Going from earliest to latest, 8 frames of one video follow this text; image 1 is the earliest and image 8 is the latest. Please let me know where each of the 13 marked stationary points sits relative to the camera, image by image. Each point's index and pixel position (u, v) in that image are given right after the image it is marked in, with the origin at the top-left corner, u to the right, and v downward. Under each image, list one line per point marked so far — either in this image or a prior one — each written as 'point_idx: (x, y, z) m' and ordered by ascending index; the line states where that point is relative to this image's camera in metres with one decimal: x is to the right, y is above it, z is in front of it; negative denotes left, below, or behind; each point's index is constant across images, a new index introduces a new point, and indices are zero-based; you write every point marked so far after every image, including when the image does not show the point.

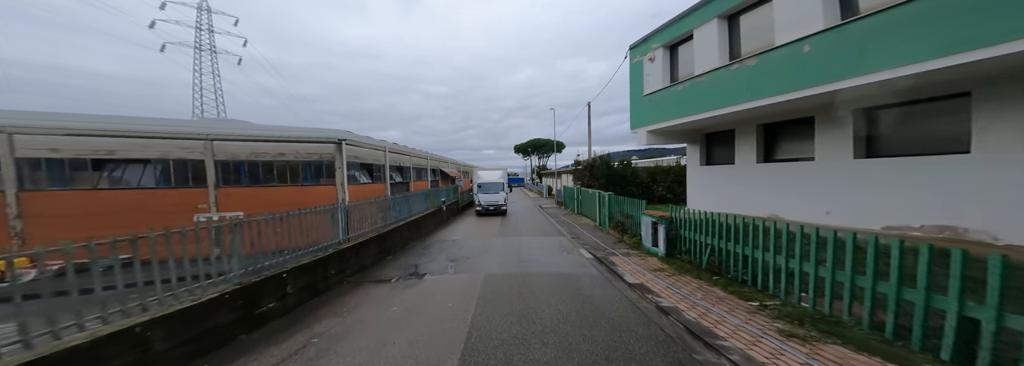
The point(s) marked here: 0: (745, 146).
0: (+6.1, +0.9, +6.4) m
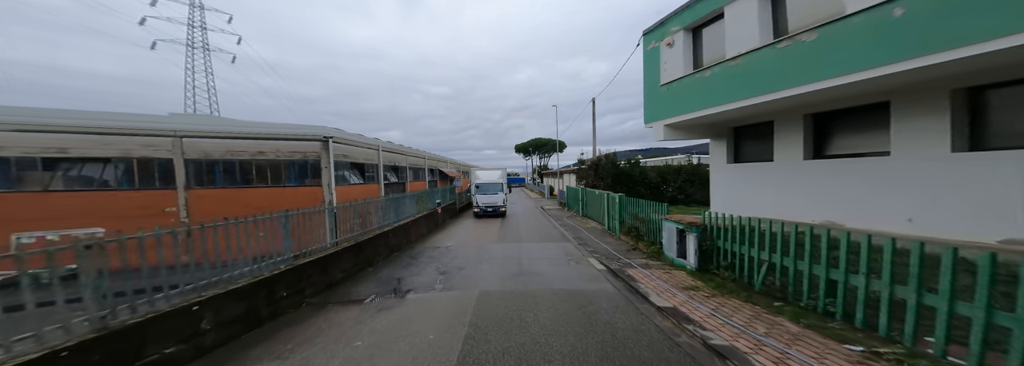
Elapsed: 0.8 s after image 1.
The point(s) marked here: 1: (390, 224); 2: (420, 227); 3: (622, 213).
0: (+6.1, +1.0, +5.4) m
1: (-4.0, -1.4, +8.0) m
2: (-3.8, -1.8, +10.0) m
3: (+3.9, -1.1, +8.4) m
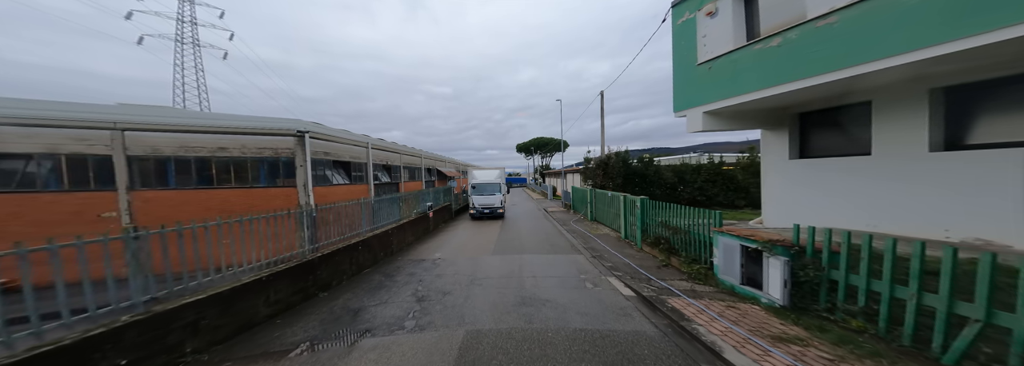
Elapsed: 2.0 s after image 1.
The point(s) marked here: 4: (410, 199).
0: (+6.1, +1.0, +4.0) m
1: (-4.0, -1.4, +6.6) m
2: (-3.8, -1.8, +8.6) m
3: (+3.9, -1.1, +6.9) m
4: (-4.3, -0.7, +10.2) m
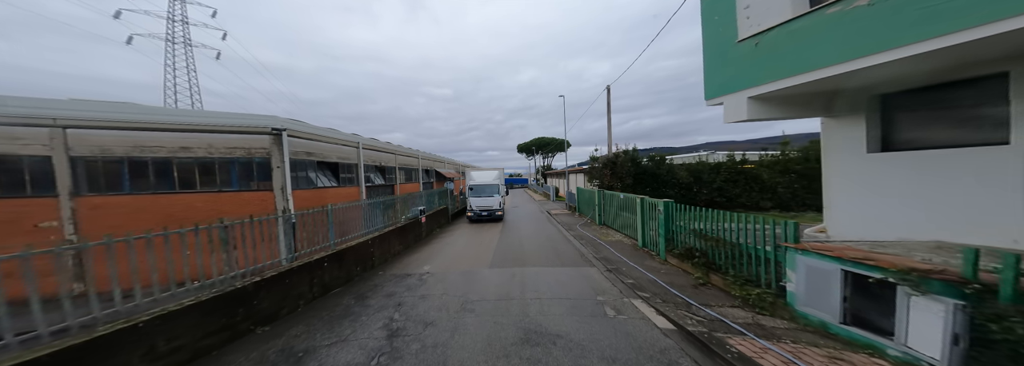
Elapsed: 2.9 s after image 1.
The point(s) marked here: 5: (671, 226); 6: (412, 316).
0: (+6.1, +1.1, +2.9) m
1: (-4.0, -1.4, +5.6) m
2: (-3.8, -1.9, +7.5) m
3: (+3.9, -1.1, +5.8) m
4: (-4.3, -0.8, +9.2) m
5: (+3.9, -1.1, +5.9) m
6: (-1.7, -2.3, +4.1) m
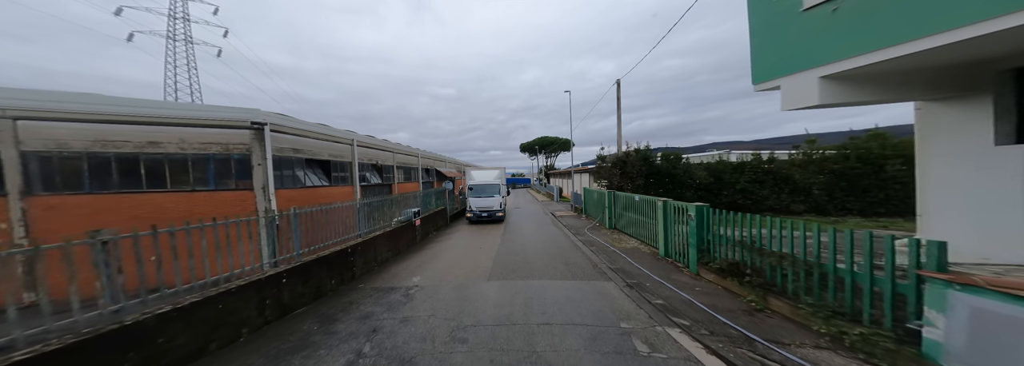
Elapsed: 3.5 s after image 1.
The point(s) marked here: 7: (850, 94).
0: (+6.1, +1.1, +1.9) m
1: (-3.9, -1.4, +4.7) m
2: (-3.7, -1.9, +6.7) m
3: (+3.9, -1.0, +4.9) m
4: (-4.2, -0.8, +8.3) m
5: (+3.9, -1.0, +4.9) m
6: (-1.7, -2.2, +3.3) m
7: (+5.3, +1.5, +3.8) m
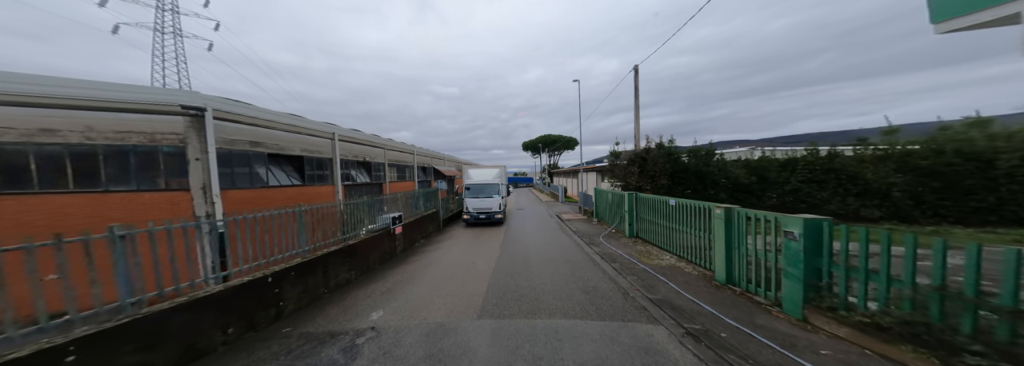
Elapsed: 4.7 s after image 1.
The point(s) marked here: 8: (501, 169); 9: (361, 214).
0: (+6.1, +1.1, 0.0) m
1: (-3.9, -1.3, +3.0) m
2: (-3.7, -1.8, +5.0) m
3: (+3.9, -1.0, +3.1) m
4: (-4.2, -0.7, +6.6) m
5: (+3.9, -1.0, +3.1) m
6: (-1.7, -2.2, +1.5) m
7: (+5.3, +1.5, +2.0) m
8: (-0.6, +1.0, +17.7) m
9: (-4.2, -0.8, +6.7) m
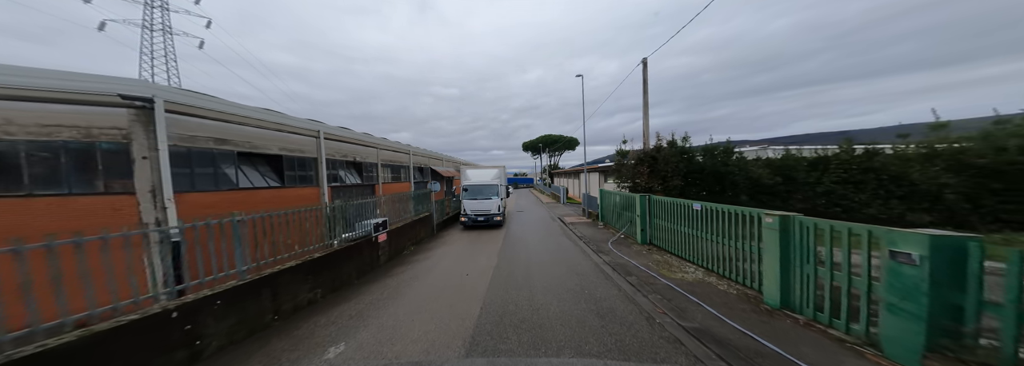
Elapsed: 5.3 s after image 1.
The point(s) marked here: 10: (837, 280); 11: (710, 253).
0: (+6.0, +1.1, -0.9) m
1: (-3.9, -1.4, +2.1) m
2: (-3.7, -1.9, +4.0) m
3: (+3.9, -1.0, +2.1) m
4: (-4.2, -0.8, +5.7) m
5: (+3.9, -1.0, +2.2) m
6: (-1.7, -2.2, +0.6) m
7: (+5.3, +1.5, +1.0) m
8: (-0.6, +0.9, +16.8) m
9: (-4.2, -0.9, +5.8) m
10: (+4.0, -1.2, +3.0) m
11: (+4.8, -1.7, +6.3) m
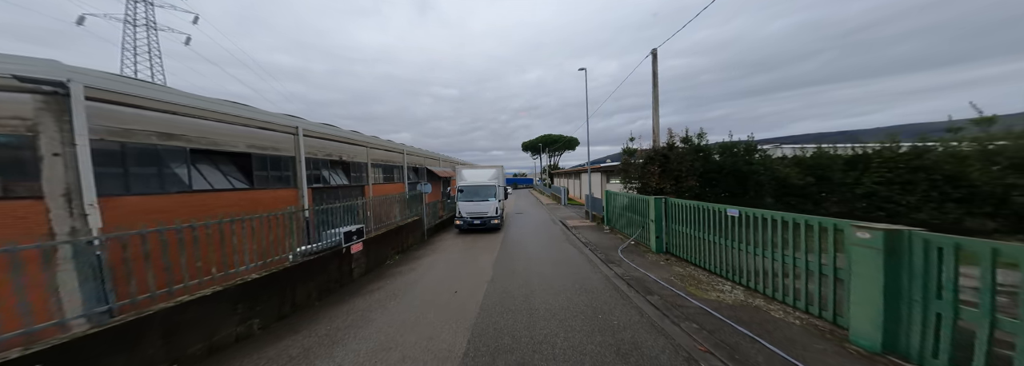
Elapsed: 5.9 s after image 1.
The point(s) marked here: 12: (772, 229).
0: (+6.0, +1.1, -1.9) m
1: (-4.0, -1.4, +1.1) m
2: (-3.7, -1.9, +3.0) m
3: (+3.9, -1.0, +1.1) m
4: (-4.2, -0.8, +4.7) m
5: (+3.9, -1.0, +1.1) m
6: (-1.8, -2.2, -0.4) m
7: (+5.2, +1.5, 0.0) m
8: (-0.7, +0.9, +15.8) m
9: (-4.2, -0.9, +4.8) m
10: (+4.0, -1.2, +2.0) m
11: (+4.7, -1.7, +5.2) m
12: (+4.6, -0.8, +4.4) m
